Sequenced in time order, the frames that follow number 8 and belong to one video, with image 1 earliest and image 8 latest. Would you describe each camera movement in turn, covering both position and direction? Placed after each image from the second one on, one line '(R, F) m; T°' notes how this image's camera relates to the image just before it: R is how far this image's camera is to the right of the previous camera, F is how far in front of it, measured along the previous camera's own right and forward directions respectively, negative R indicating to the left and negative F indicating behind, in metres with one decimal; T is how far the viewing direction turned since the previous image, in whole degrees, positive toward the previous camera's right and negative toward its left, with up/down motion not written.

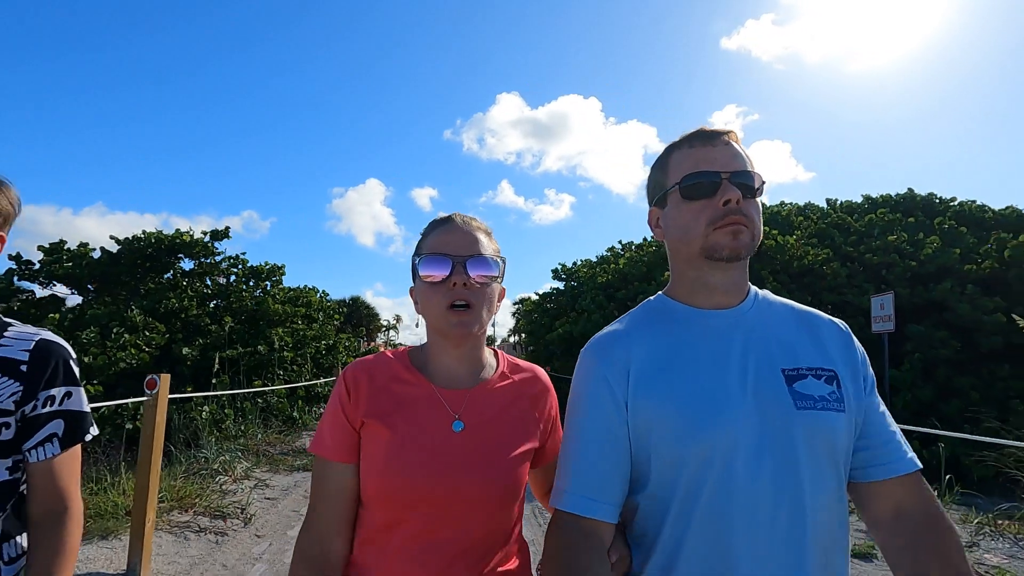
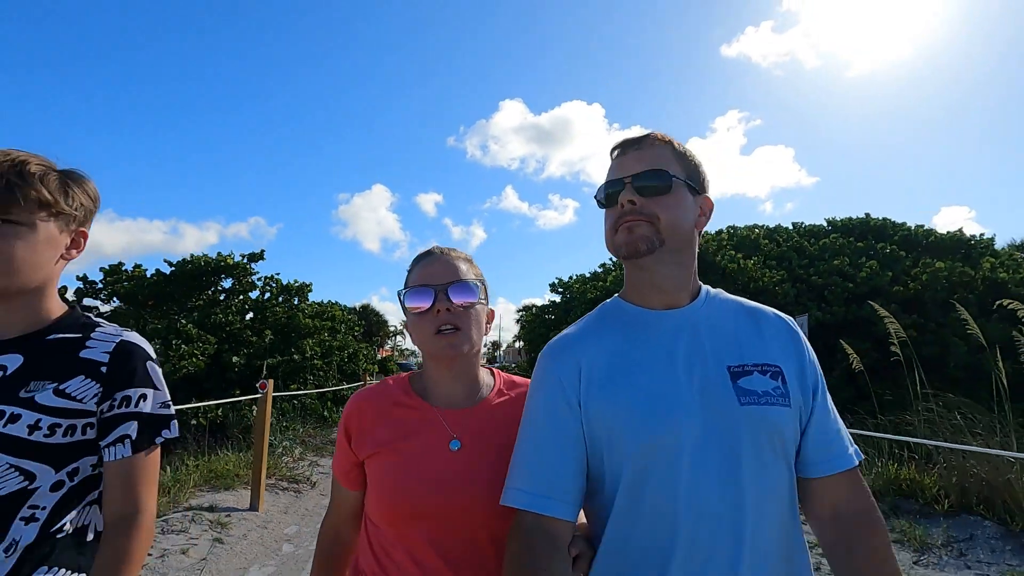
(+0.1, -1.0) m; 0°
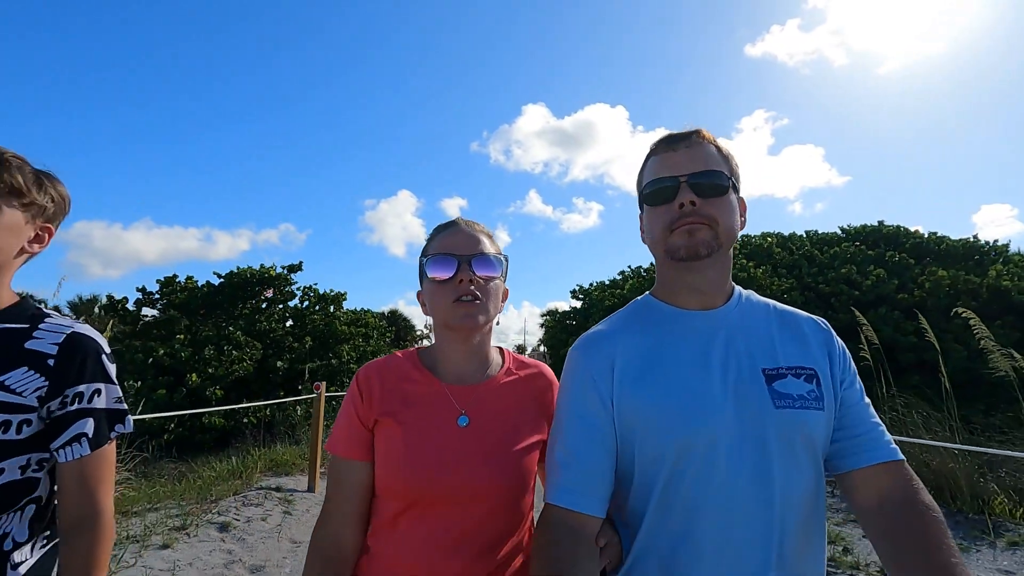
(+0.1, -0.5) m; -3°
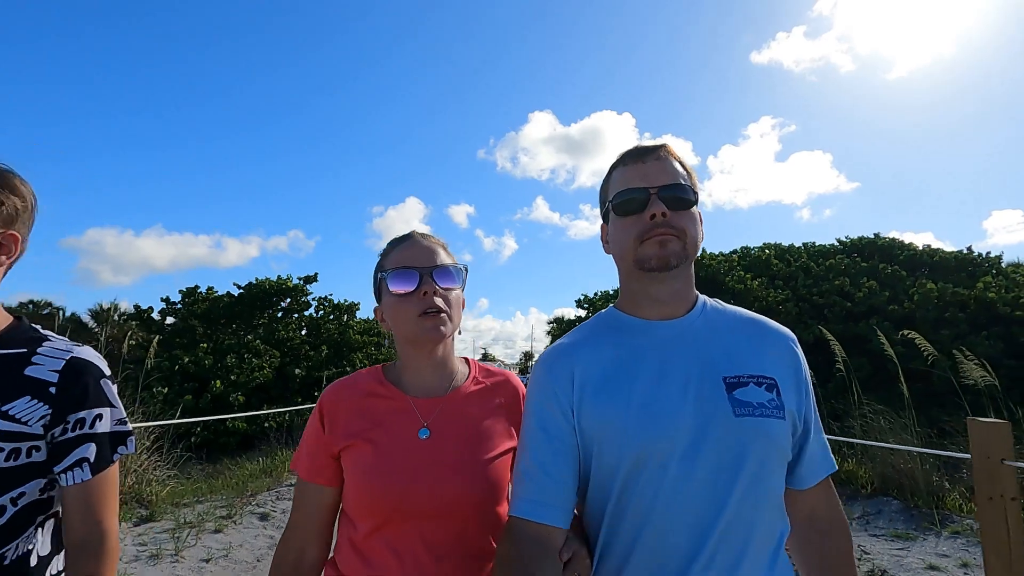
(0.0, -0.3) m; -1°
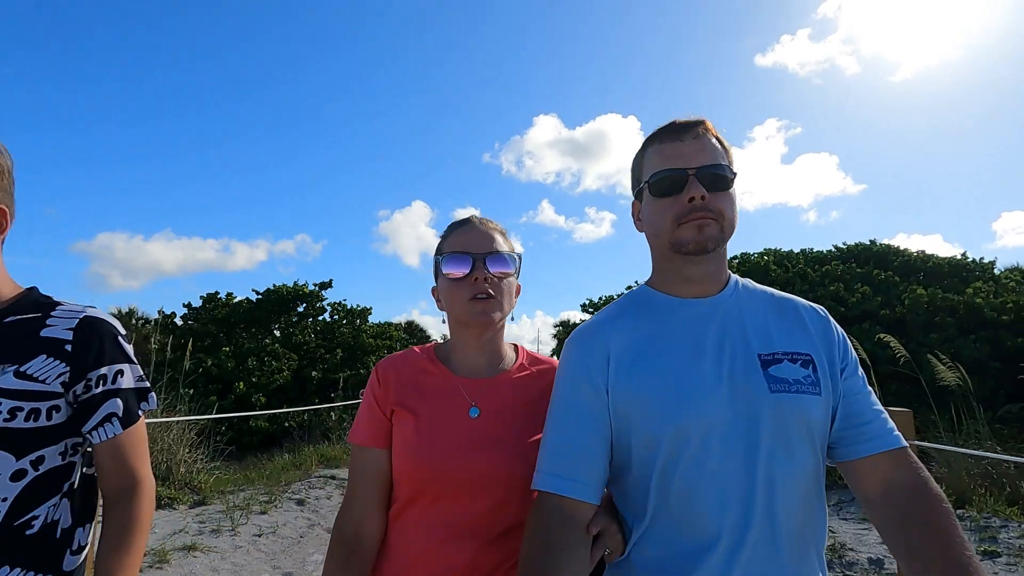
(0.0, -0.3) m; -1°
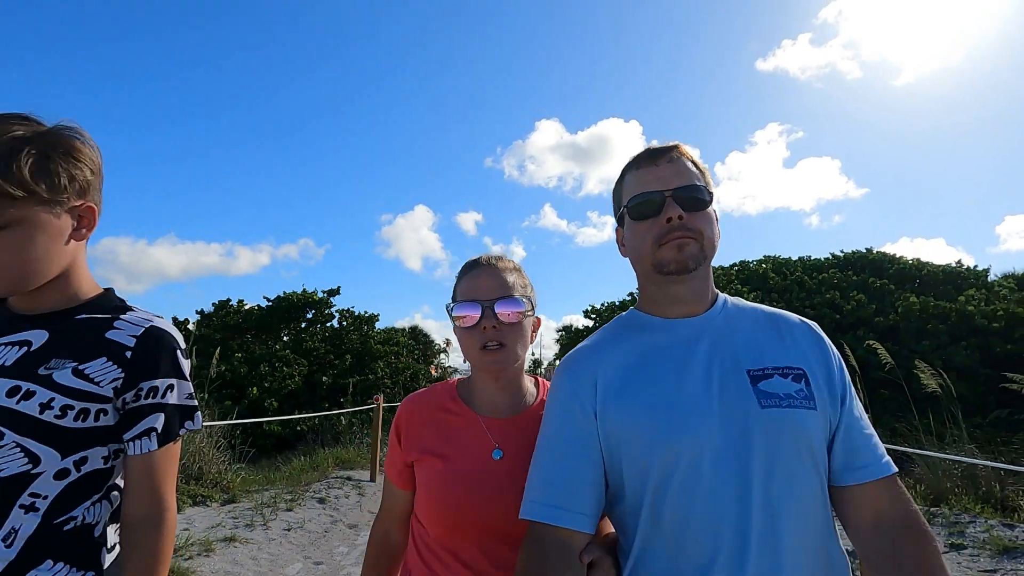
(0.0, -0.2) m; 0°
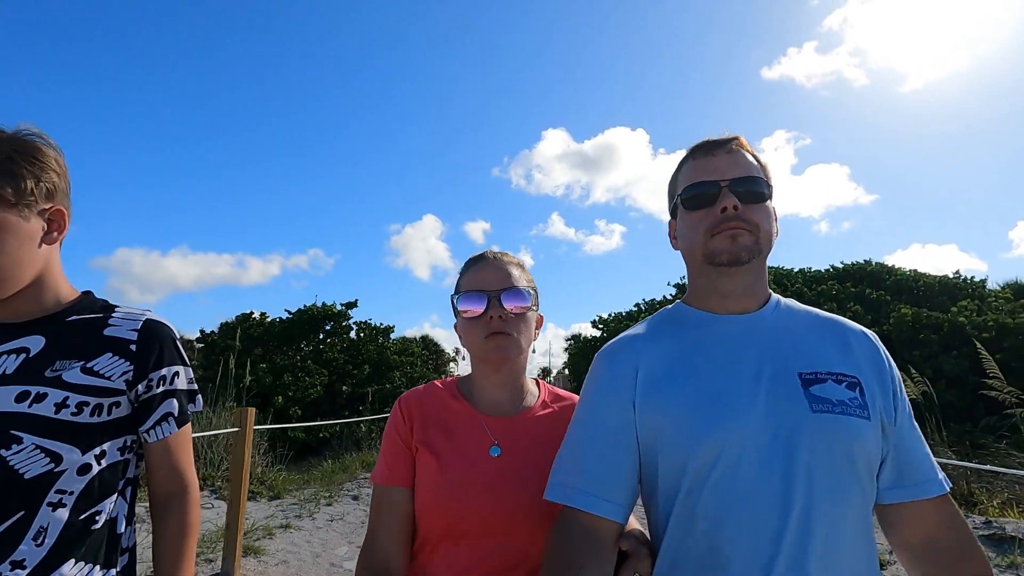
(0.0, -0.4) m; -1°
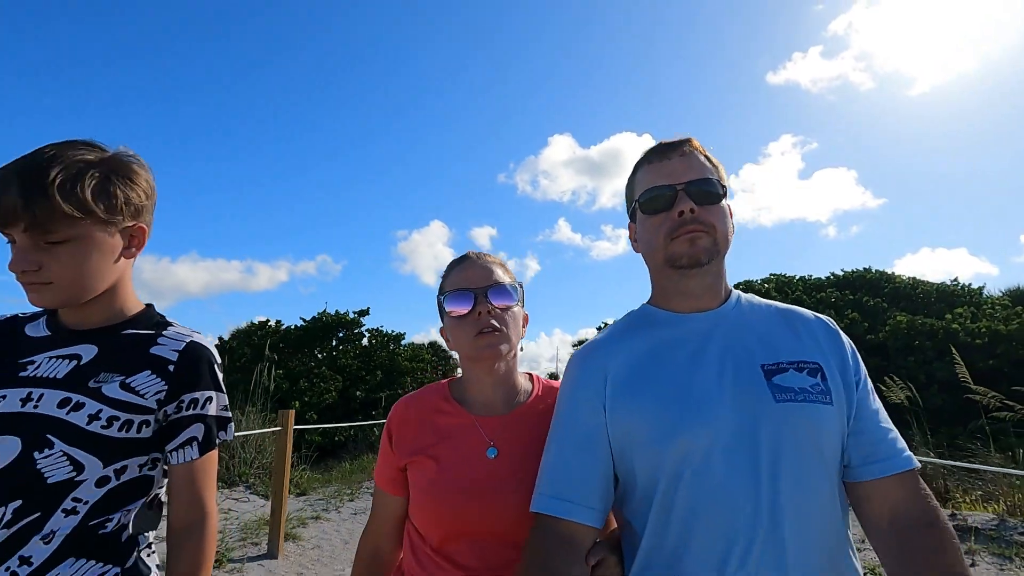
(0.0, -0.3) m; -1°
